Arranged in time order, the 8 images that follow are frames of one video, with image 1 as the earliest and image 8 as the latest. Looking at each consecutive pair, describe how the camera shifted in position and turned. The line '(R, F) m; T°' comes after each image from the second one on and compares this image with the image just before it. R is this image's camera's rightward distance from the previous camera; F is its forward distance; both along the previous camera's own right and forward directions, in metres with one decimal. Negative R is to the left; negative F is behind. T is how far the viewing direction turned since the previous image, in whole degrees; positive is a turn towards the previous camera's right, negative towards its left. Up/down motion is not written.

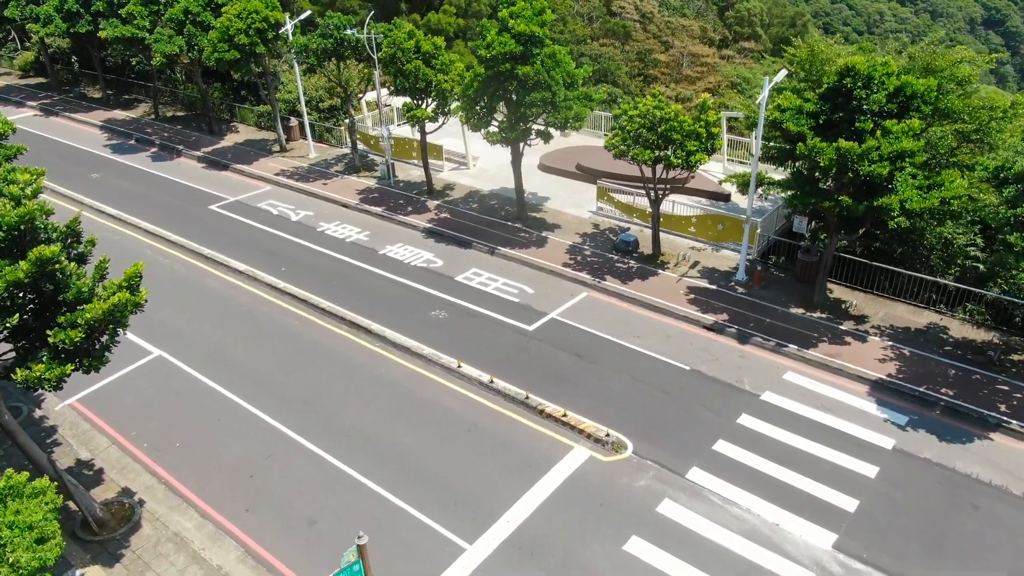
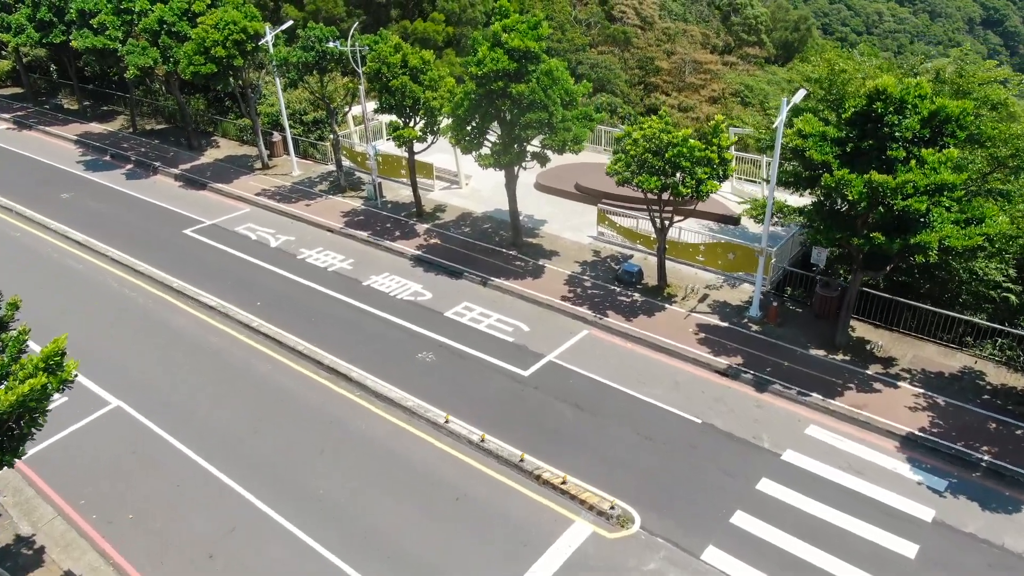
(+0.1, +1.8) m; 0°
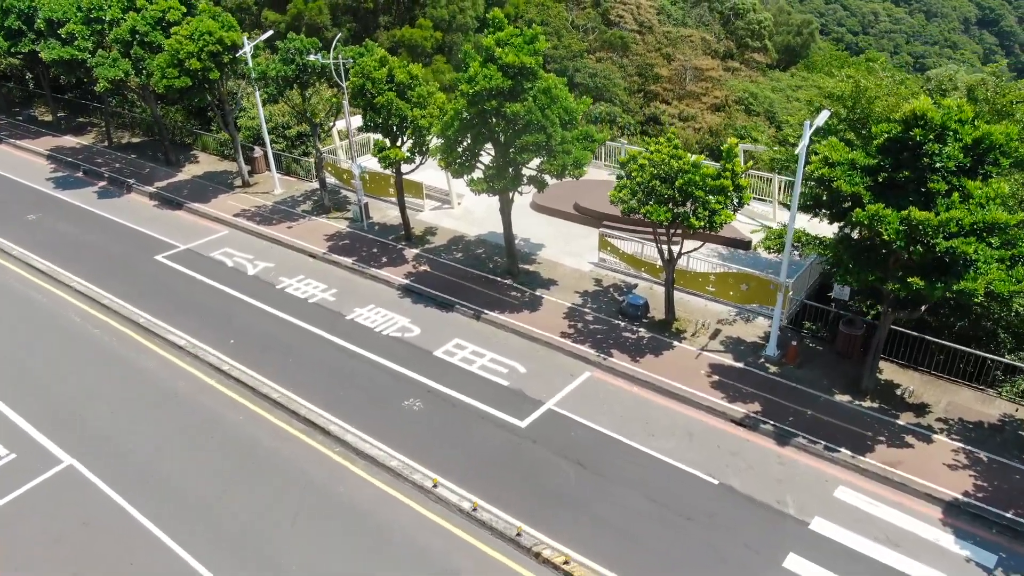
(0.0, +1.7) m; 0°
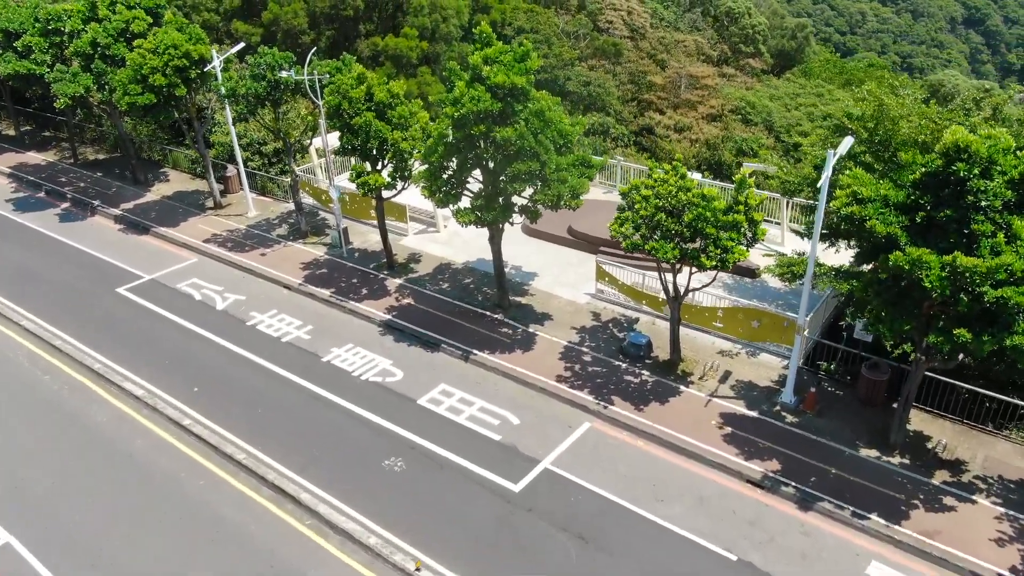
(0.0, +1.7) m; +1°
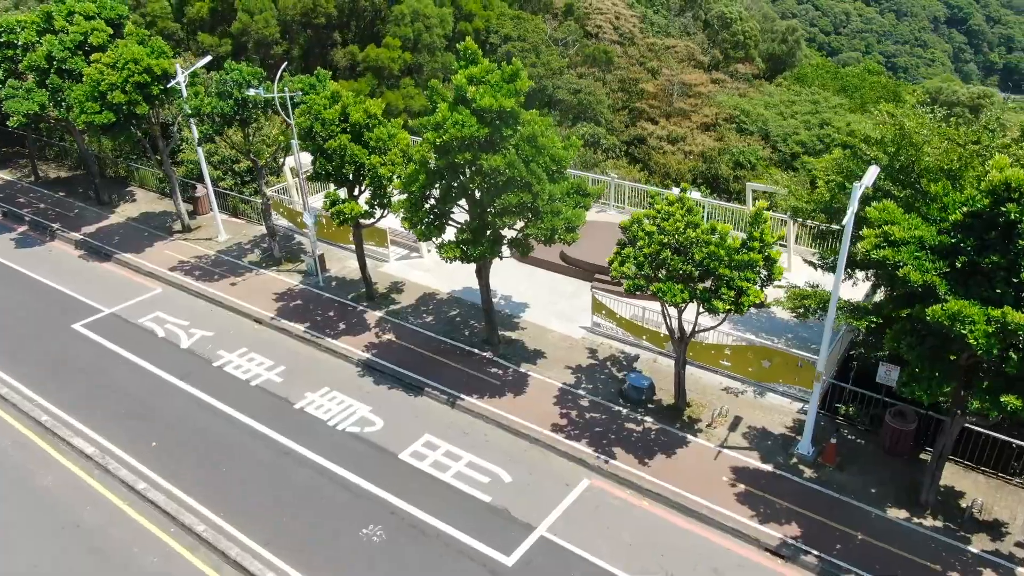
(0.0, +1.6) m; +1°
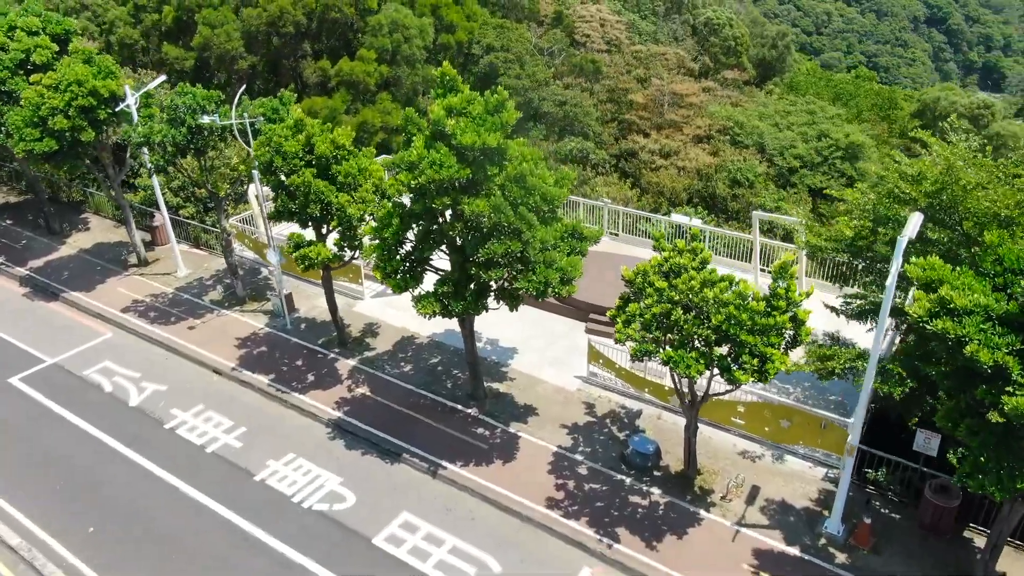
(0.0, +2.0) m; +1°
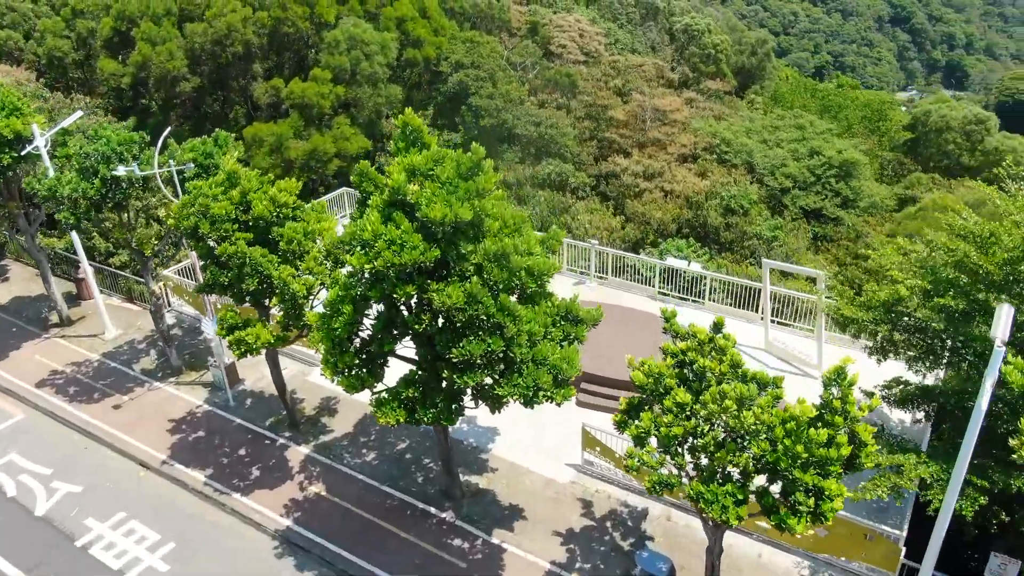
(-0.1, +2.7) m; +2°
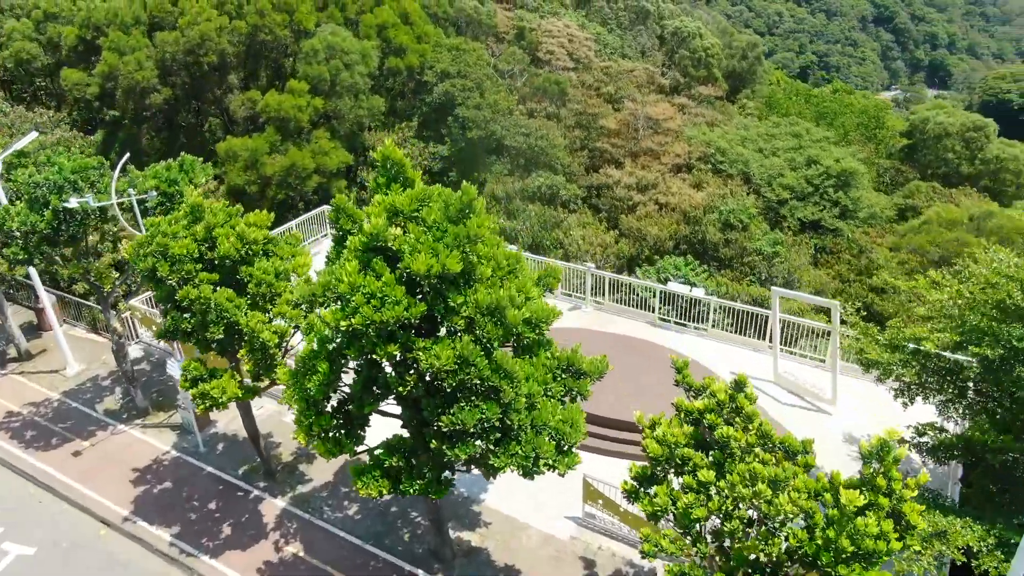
(-0.1, +1.3) m; +1°
